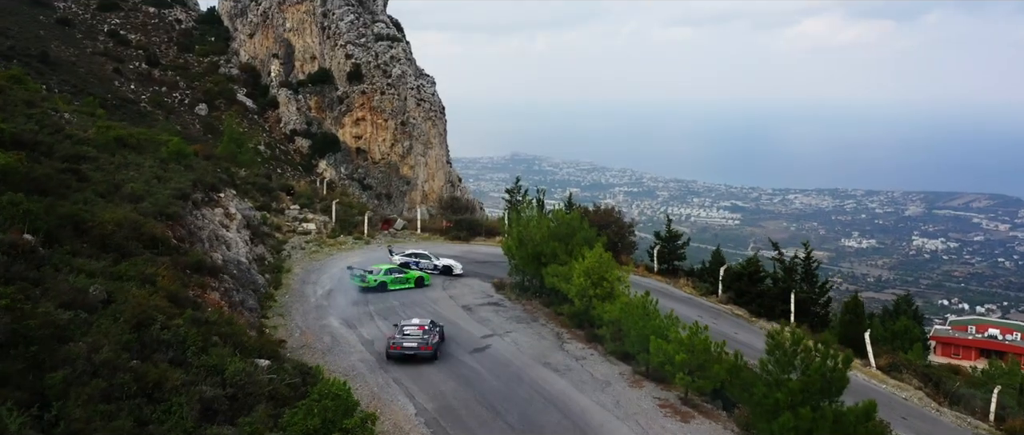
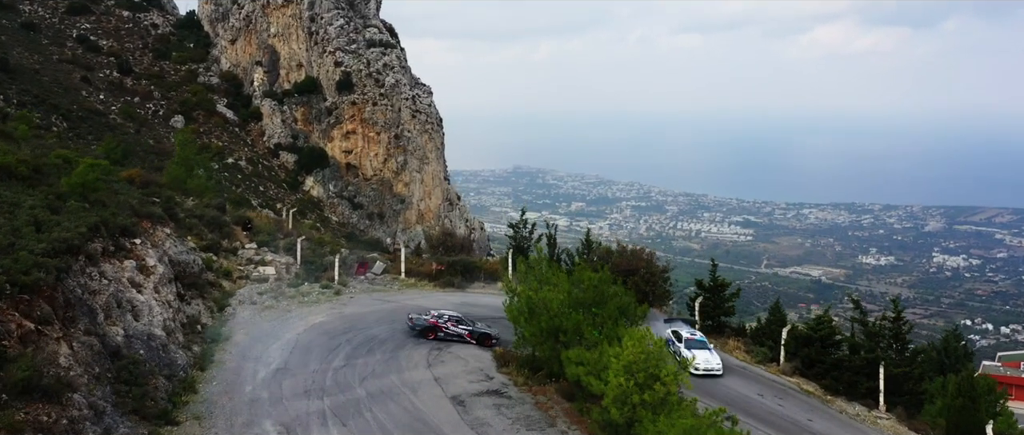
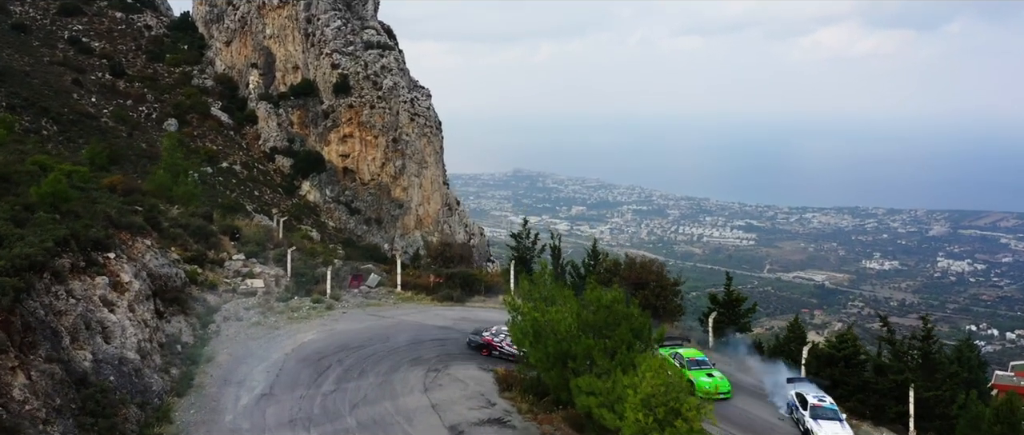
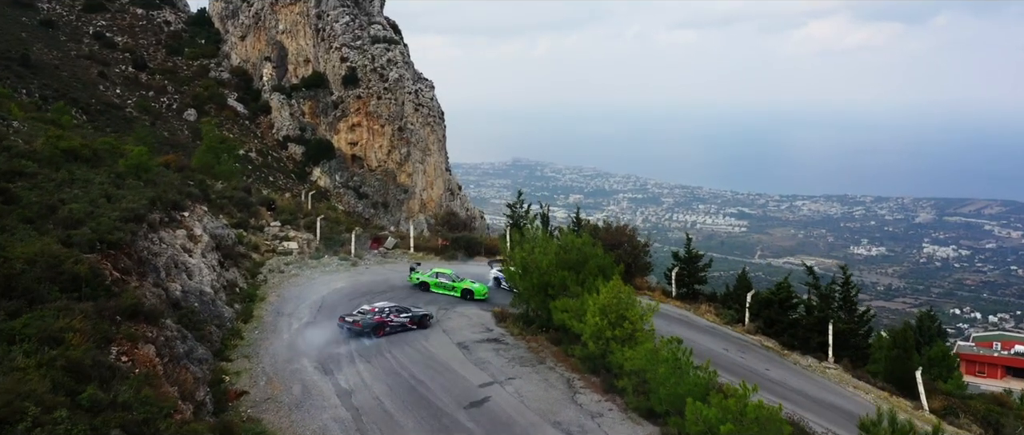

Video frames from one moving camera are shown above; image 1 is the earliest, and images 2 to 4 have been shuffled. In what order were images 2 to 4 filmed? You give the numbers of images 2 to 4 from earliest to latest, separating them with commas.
4, 2, 3
